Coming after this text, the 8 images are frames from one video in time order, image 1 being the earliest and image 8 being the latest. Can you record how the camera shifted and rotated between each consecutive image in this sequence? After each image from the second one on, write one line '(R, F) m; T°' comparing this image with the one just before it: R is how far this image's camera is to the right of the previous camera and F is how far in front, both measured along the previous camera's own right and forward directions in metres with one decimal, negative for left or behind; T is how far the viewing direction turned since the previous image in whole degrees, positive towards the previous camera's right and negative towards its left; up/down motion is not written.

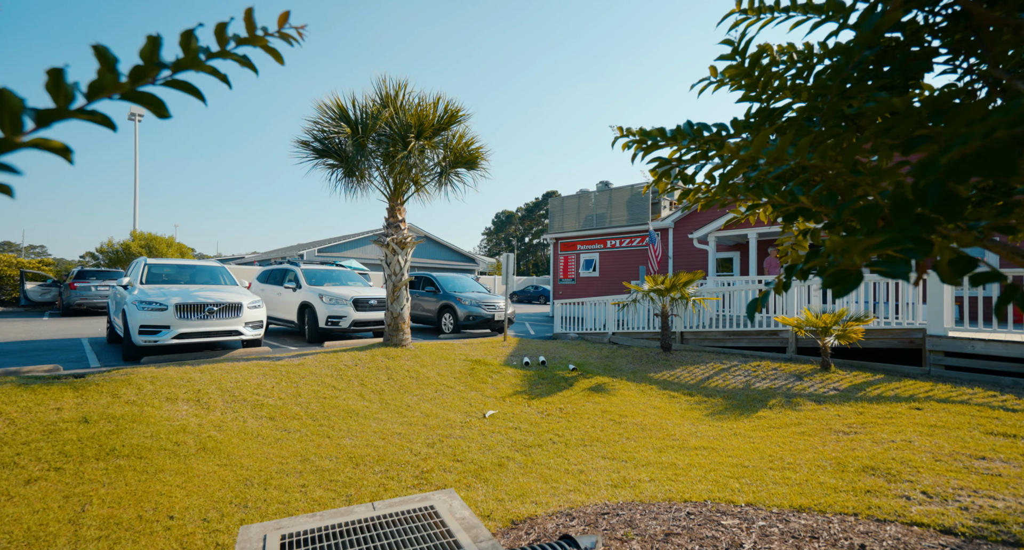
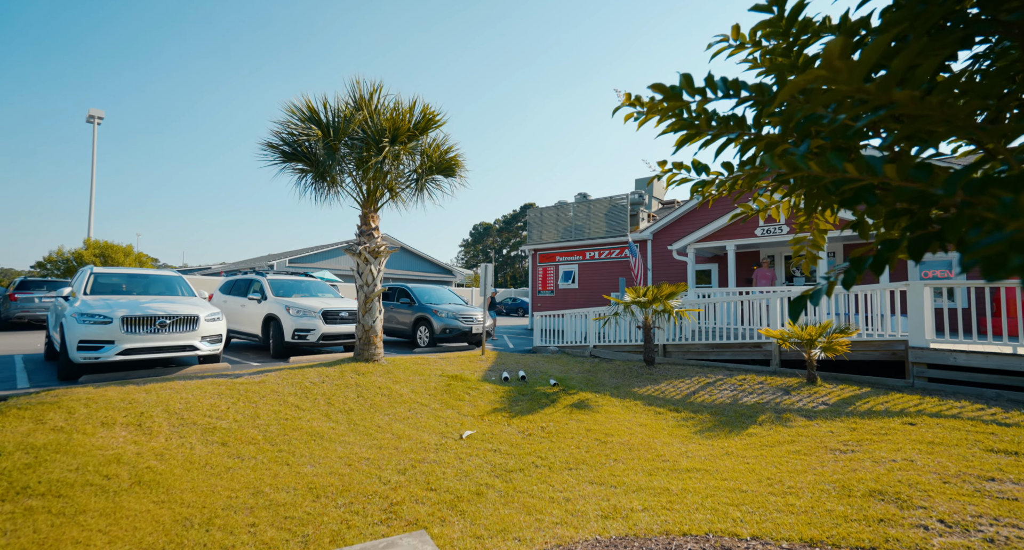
(0.0, +0.4) m; +2°
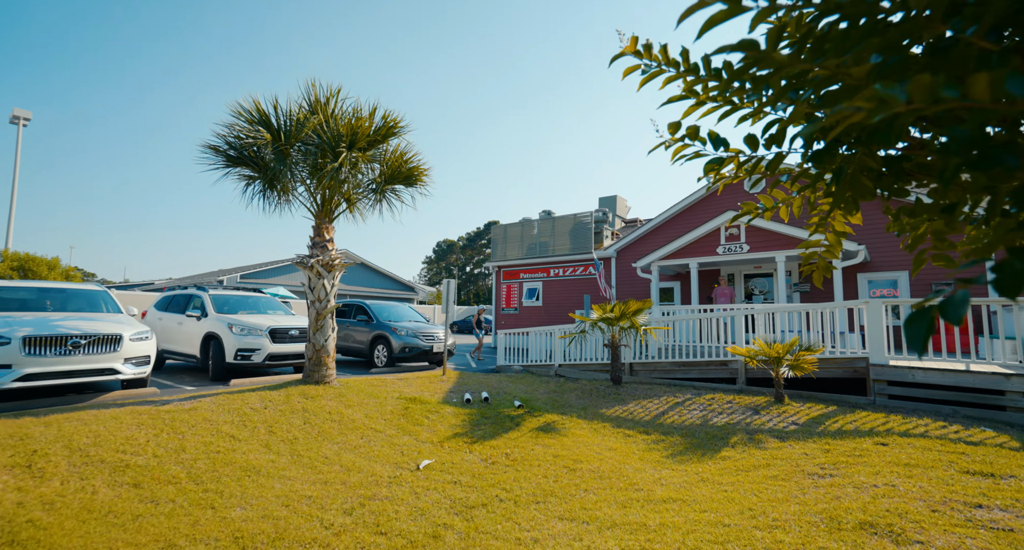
(0.0, +0.4) m; +4°
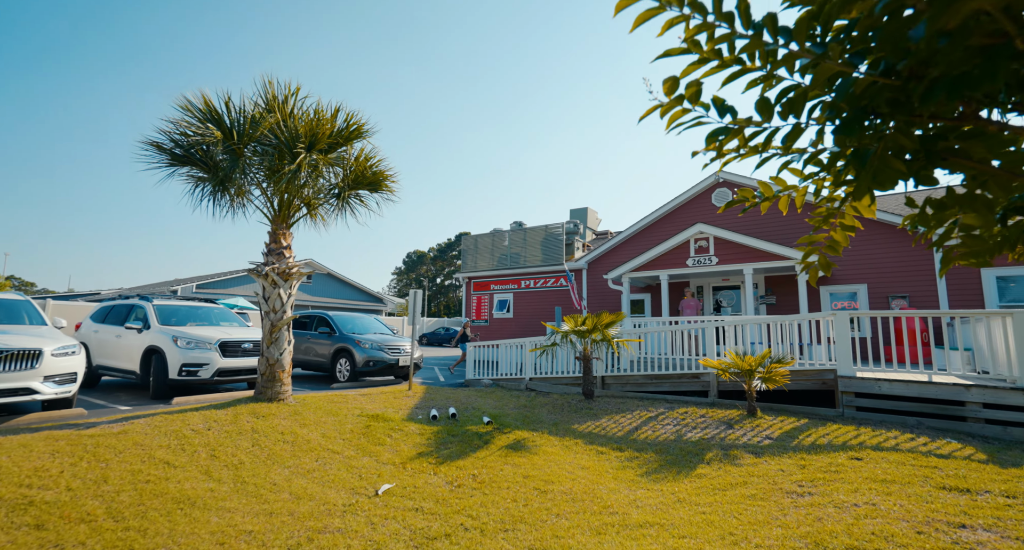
(0.0, +0.3) m; +3°
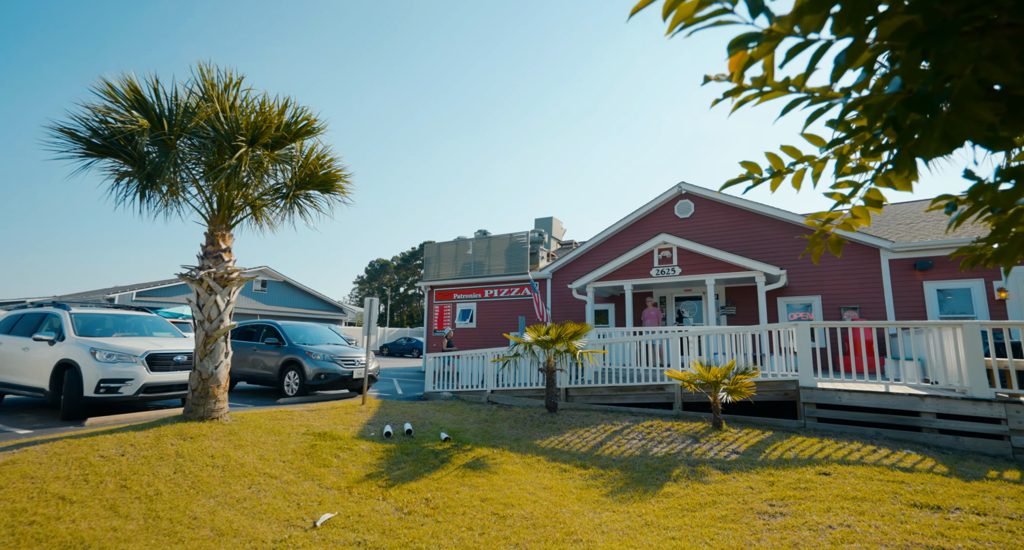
(+0.1, +0.4) m; +4°
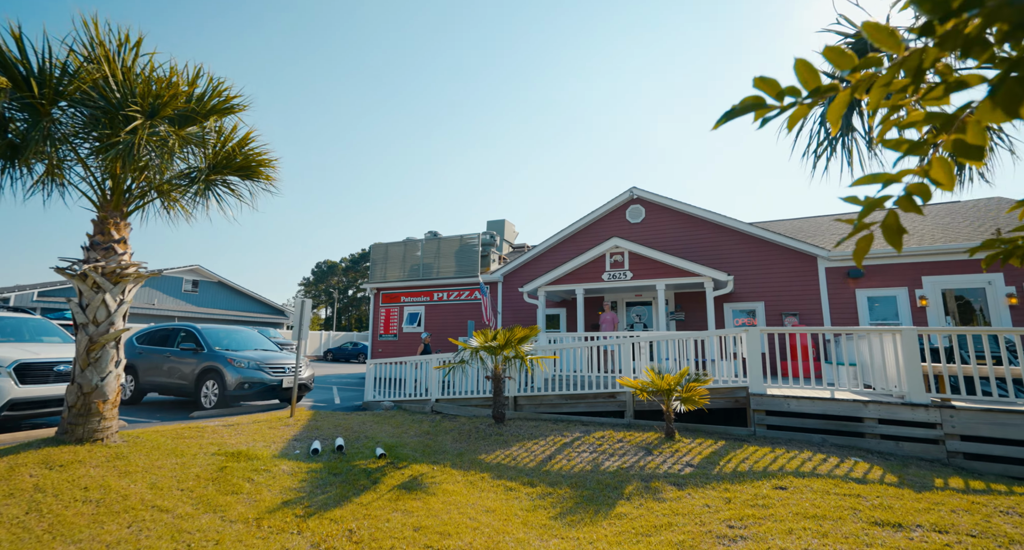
(+0.1, +0.5) m; +5°
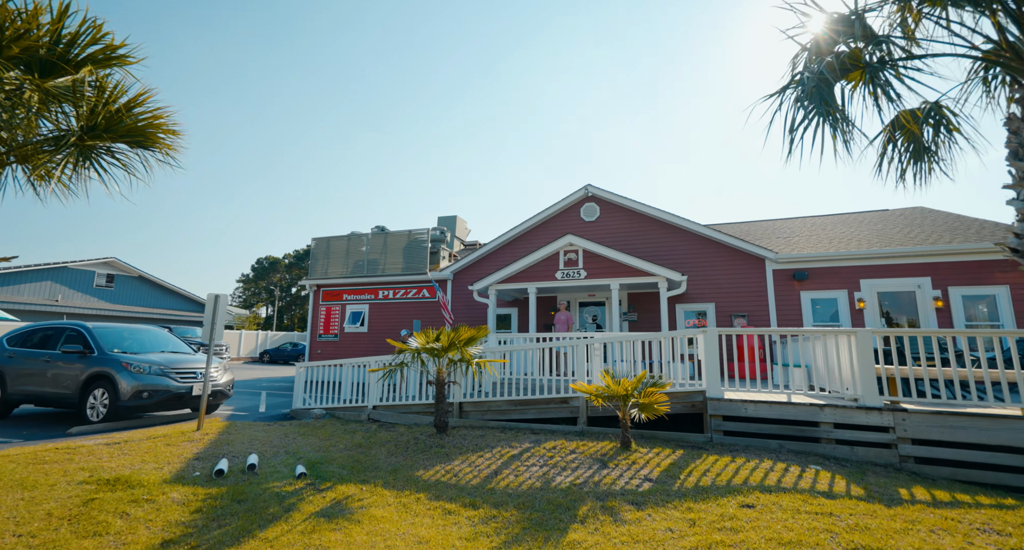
(+0.1, +0.7) m; +5°
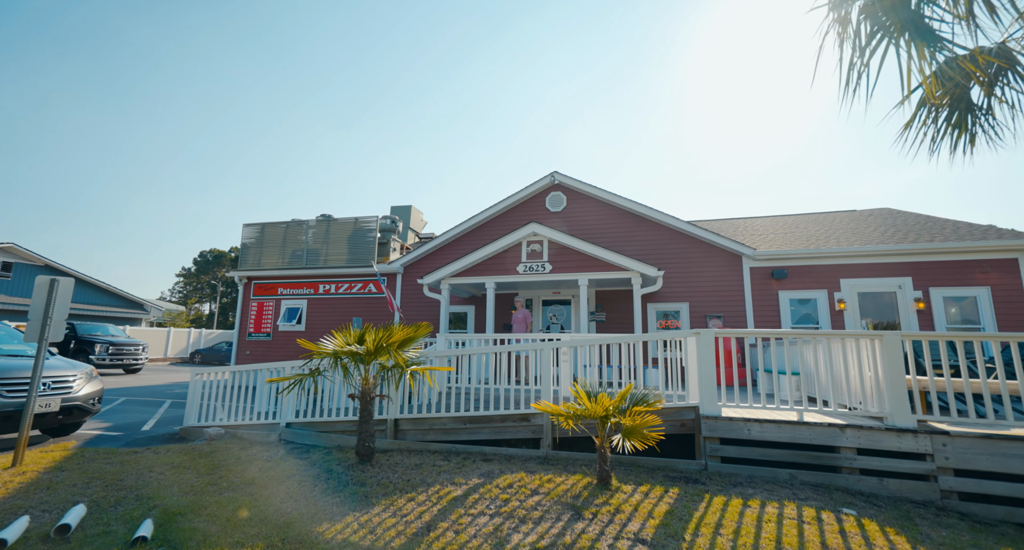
(+0.2, +1.8) m; +4°
